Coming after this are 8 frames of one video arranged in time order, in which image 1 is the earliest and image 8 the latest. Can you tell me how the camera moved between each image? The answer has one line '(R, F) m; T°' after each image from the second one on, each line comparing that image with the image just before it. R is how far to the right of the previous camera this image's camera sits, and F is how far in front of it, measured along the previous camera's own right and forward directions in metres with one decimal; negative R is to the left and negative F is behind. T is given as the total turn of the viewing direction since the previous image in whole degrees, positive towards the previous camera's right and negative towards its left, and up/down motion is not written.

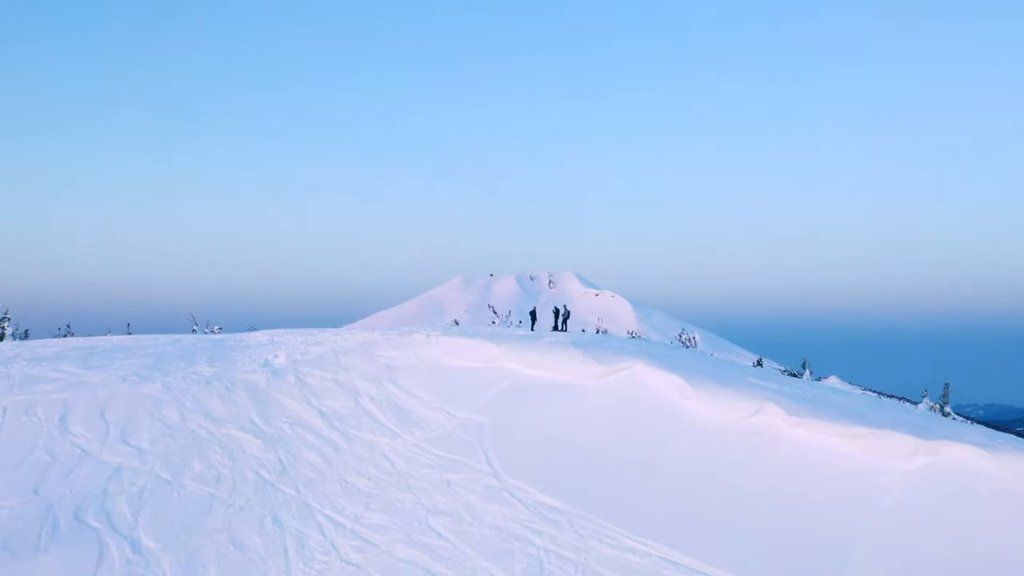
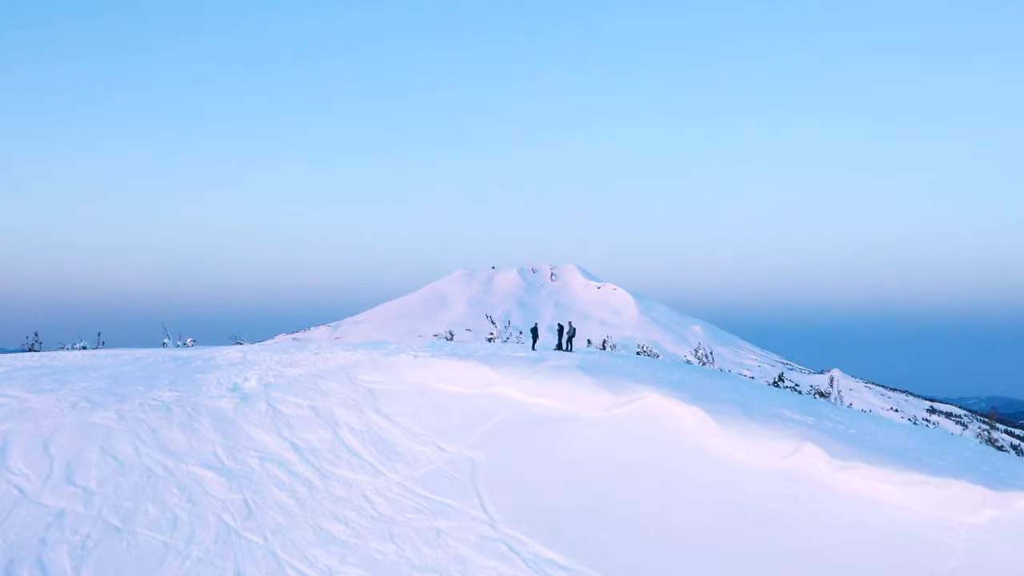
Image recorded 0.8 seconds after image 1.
(0.0, +1.0) m; 0°
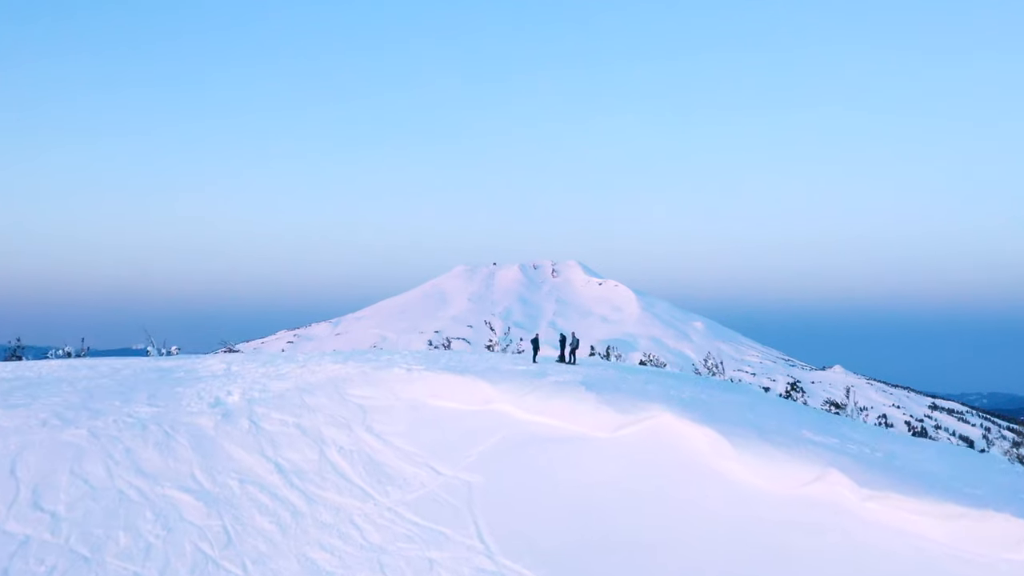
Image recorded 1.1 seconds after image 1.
(0.0, +0.5) m; 0°
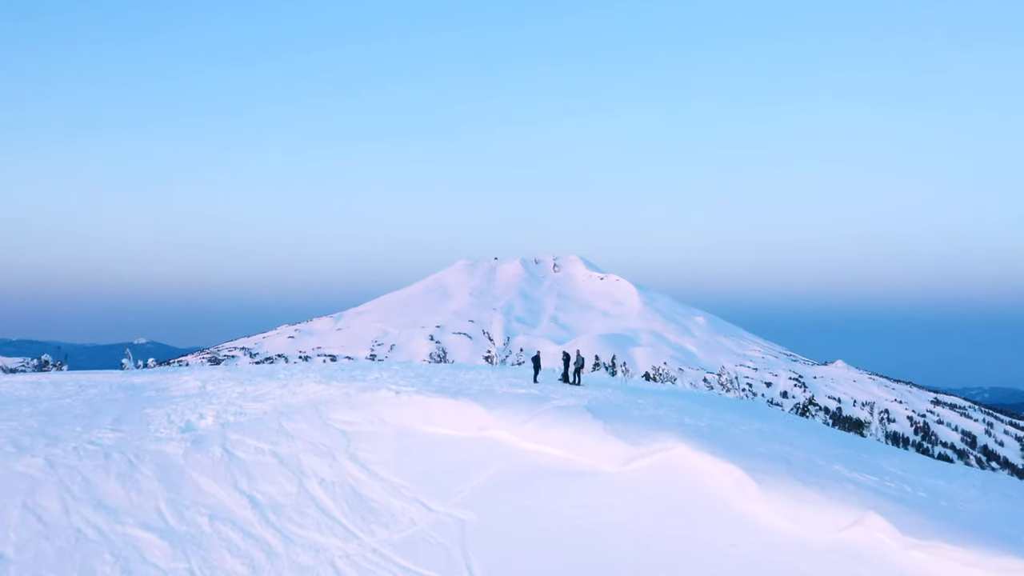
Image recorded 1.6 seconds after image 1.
(0.0, +0.7) m; 0°
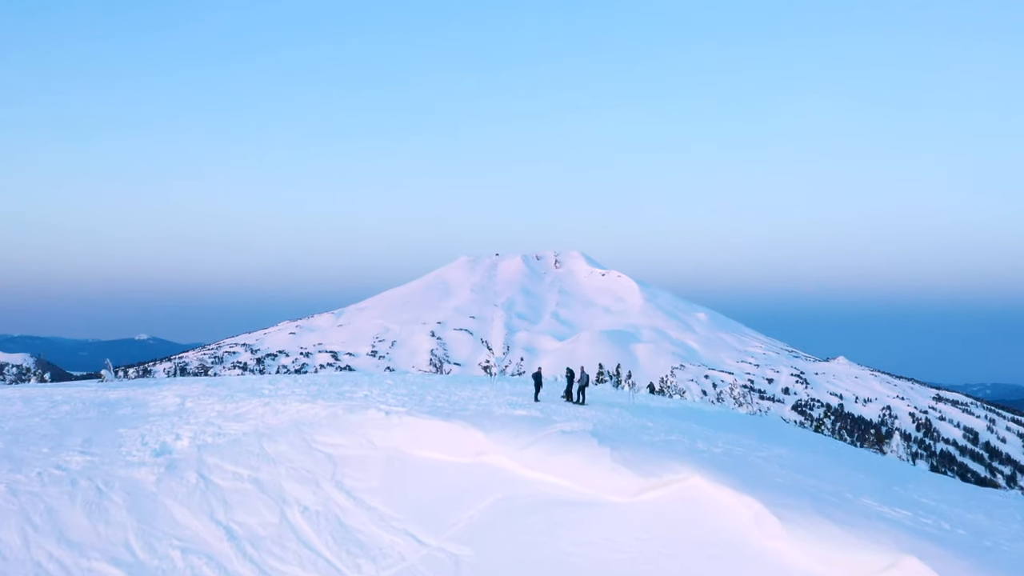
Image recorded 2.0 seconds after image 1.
(0.0, +0.5) m; 0°
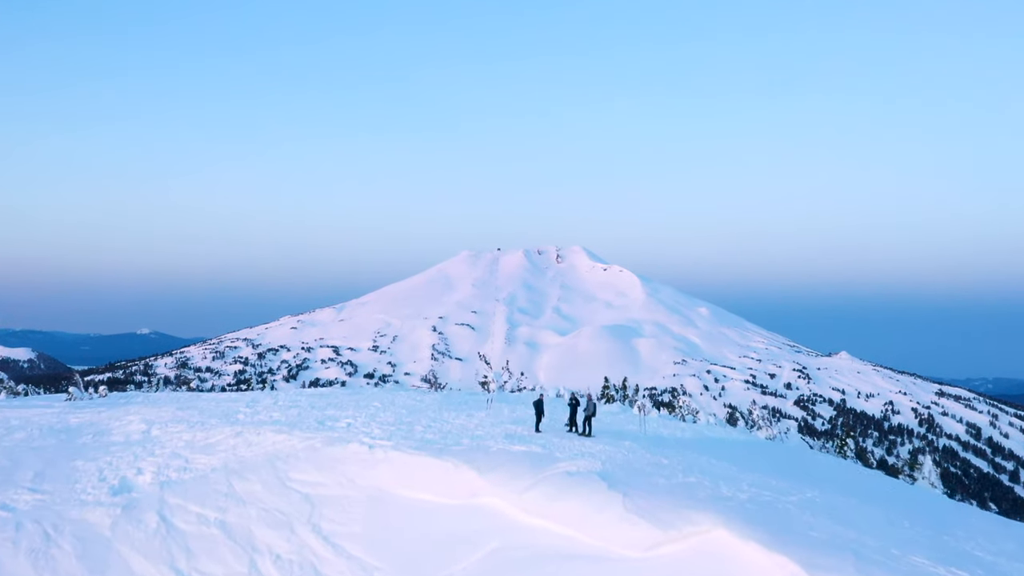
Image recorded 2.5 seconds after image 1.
(0.0, +0.7) m; 0°
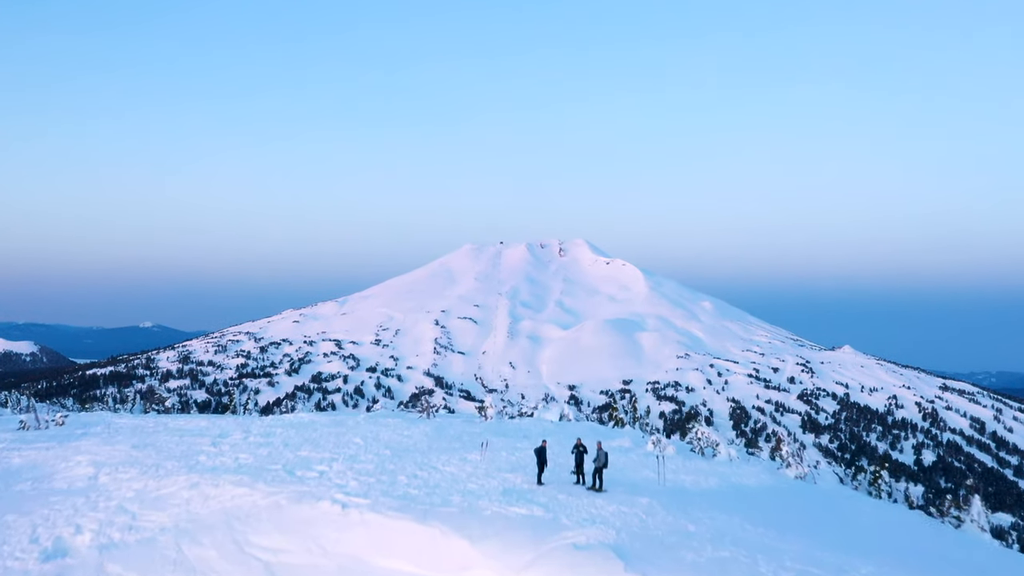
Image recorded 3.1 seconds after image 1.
(0.0, +0.9) m; 0°
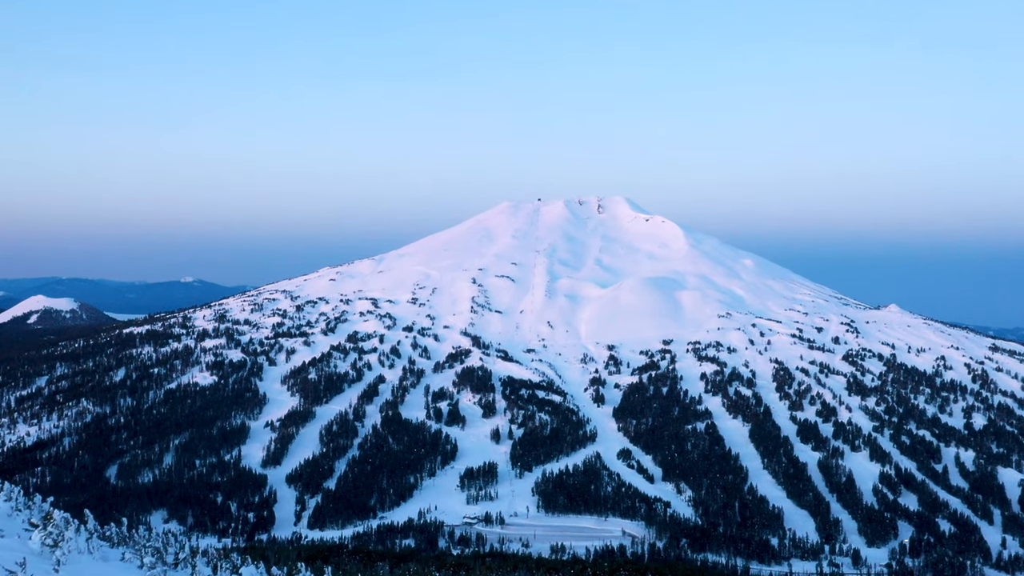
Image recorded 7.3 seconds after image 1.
(-1.0, +6.9) m; -3°
